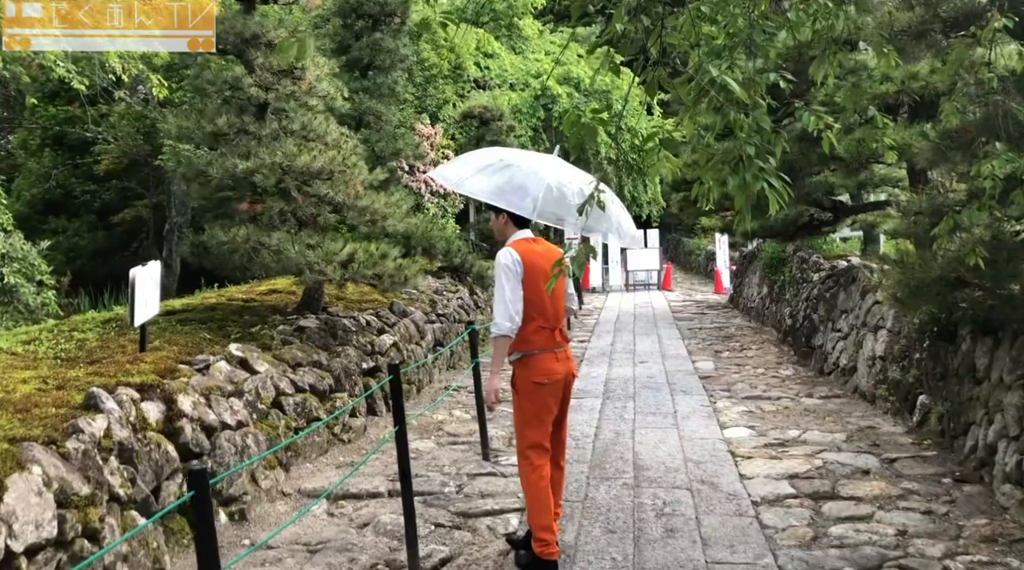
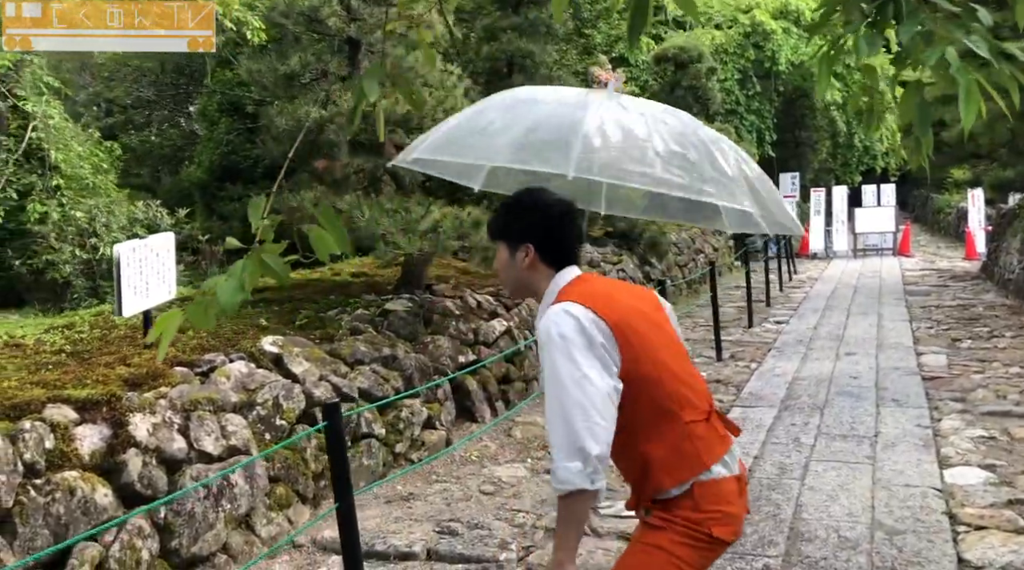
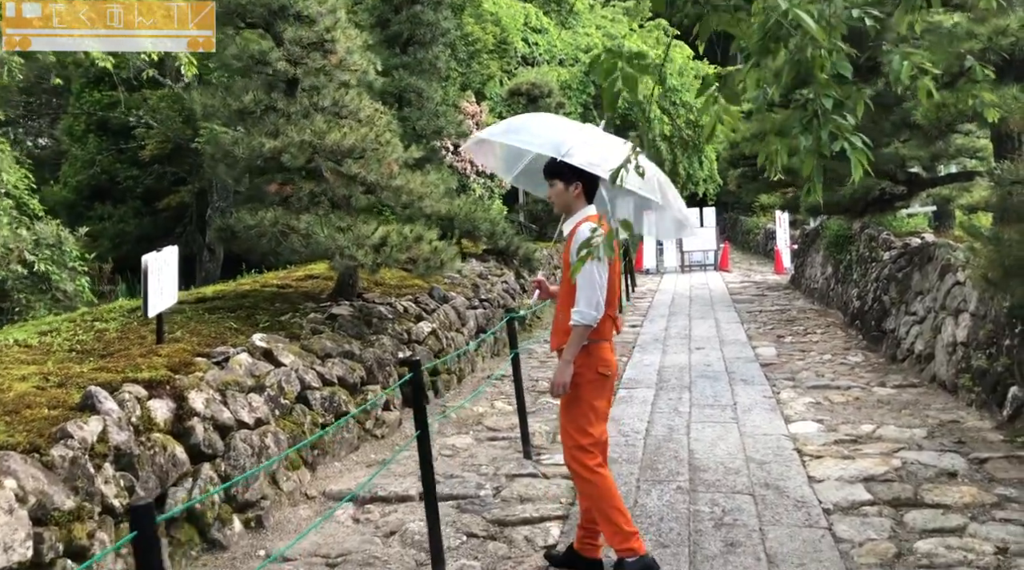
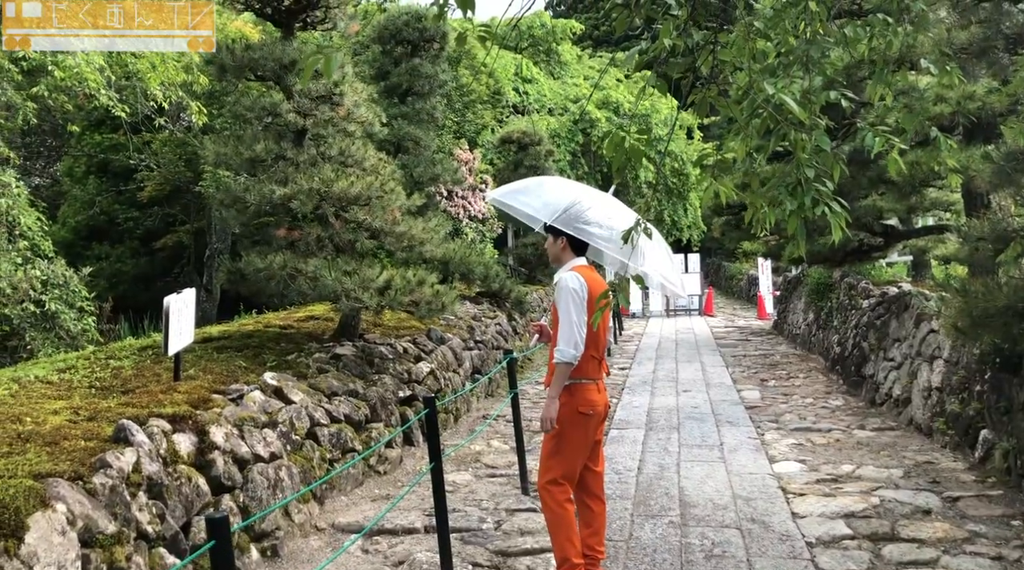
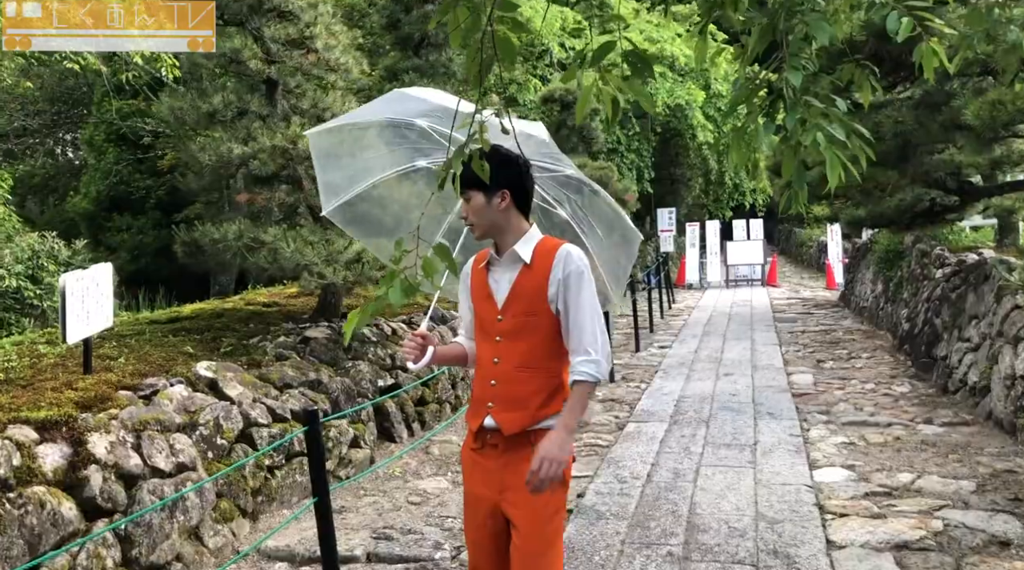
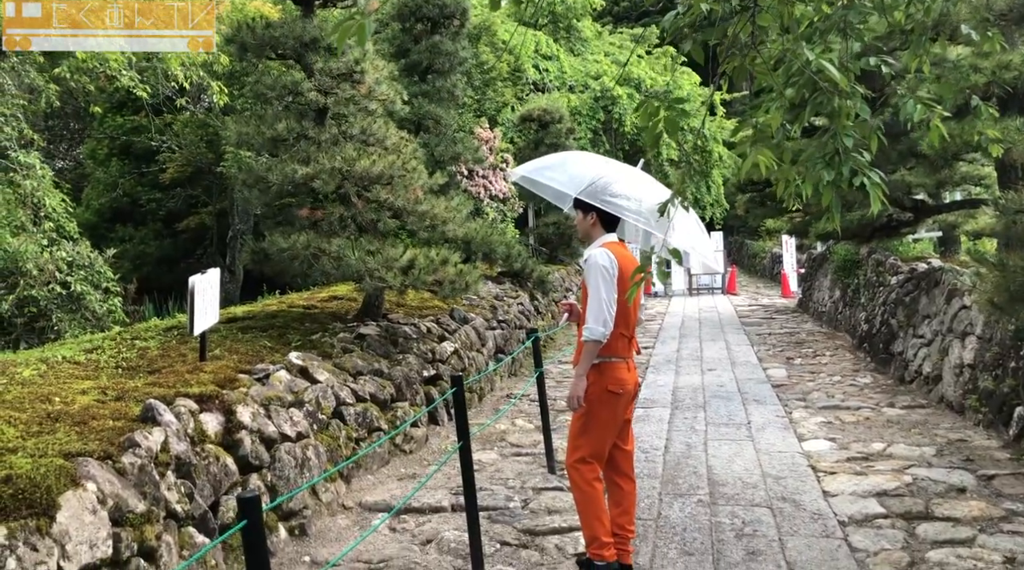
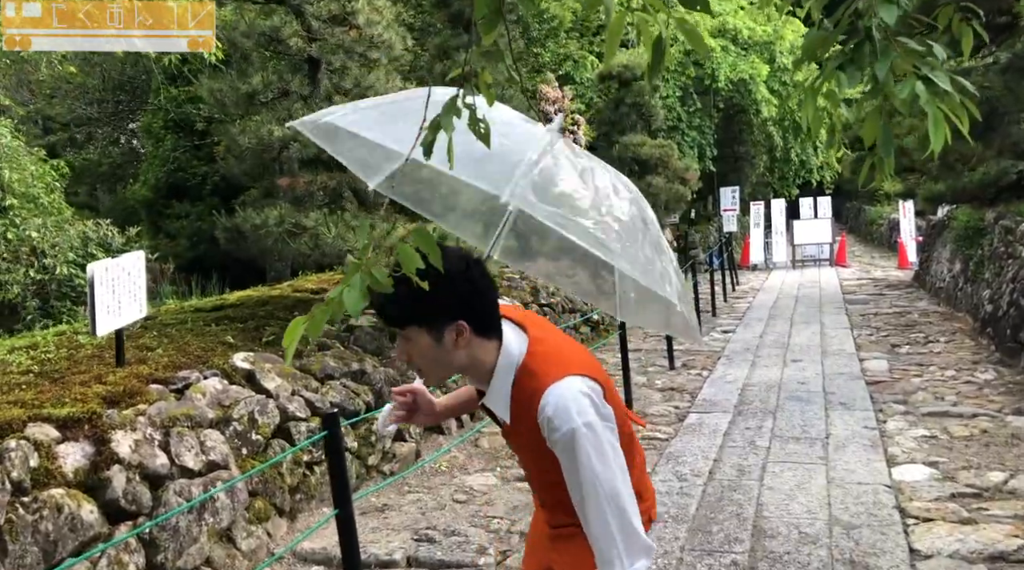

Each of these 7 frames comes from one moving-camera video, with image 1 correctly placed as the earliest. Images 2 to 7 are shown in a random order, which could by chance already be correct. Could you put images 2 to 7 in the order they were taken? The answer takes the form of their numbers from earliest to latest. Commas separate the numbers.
4, 6, 3, 5, 7, 2
